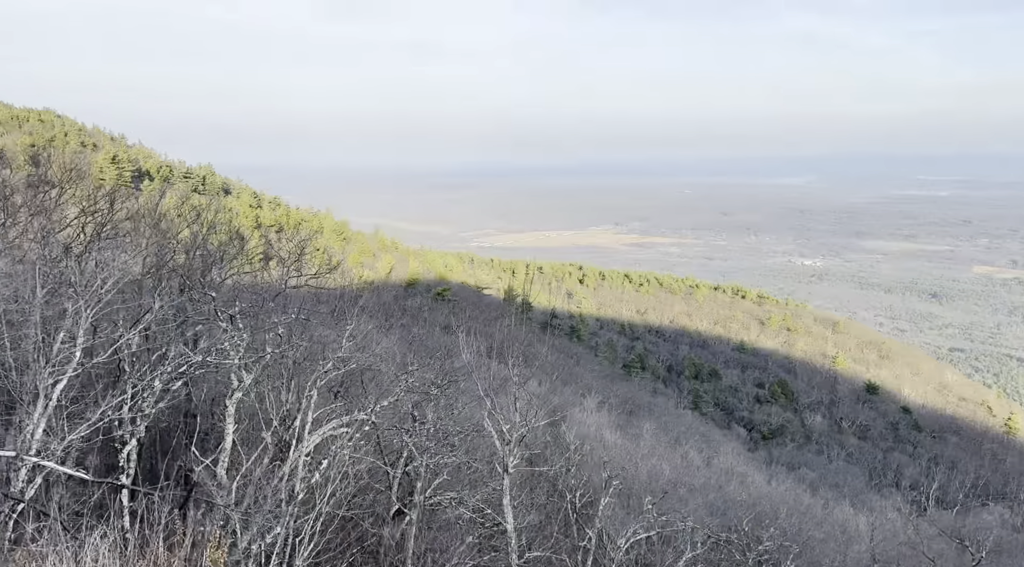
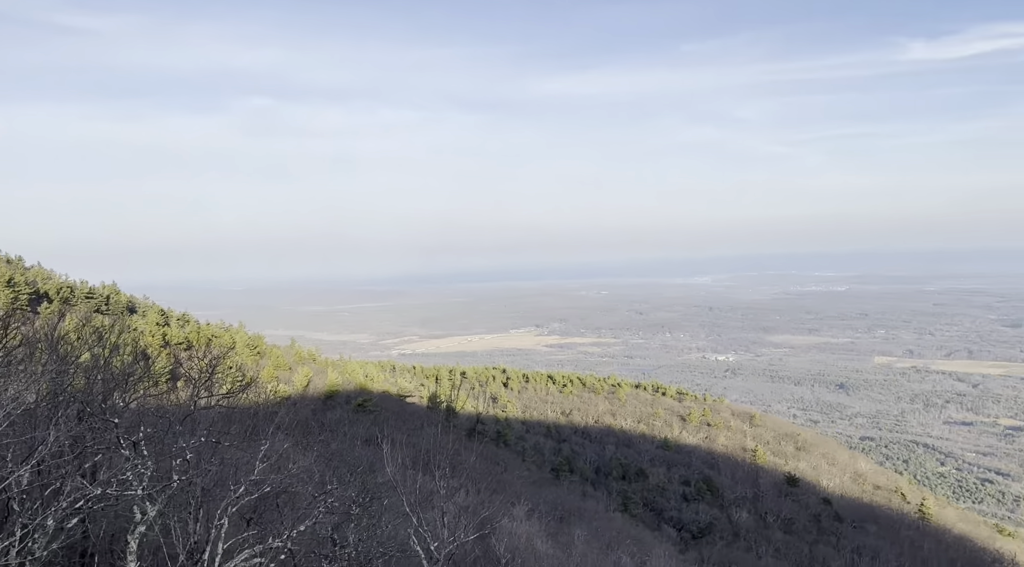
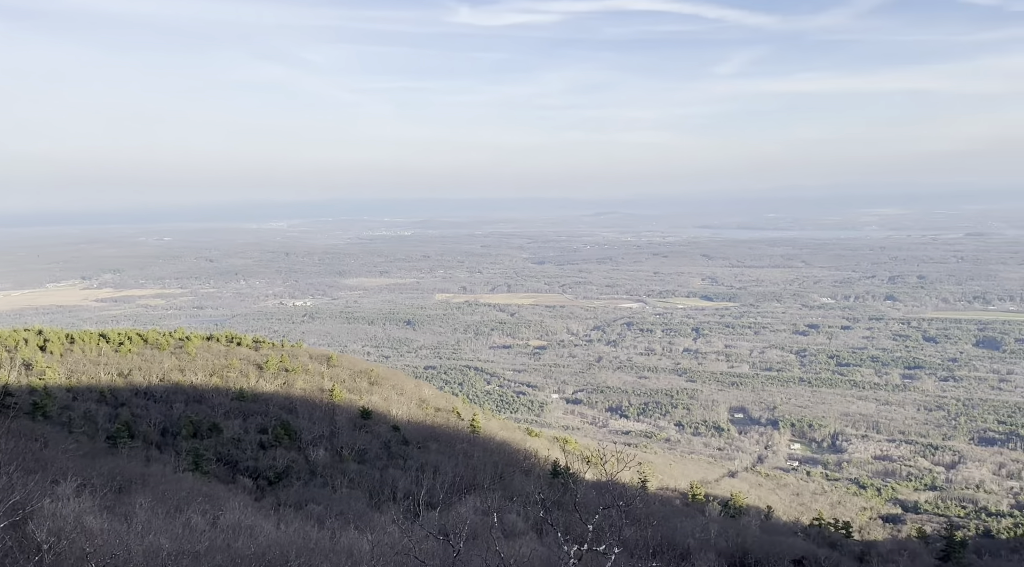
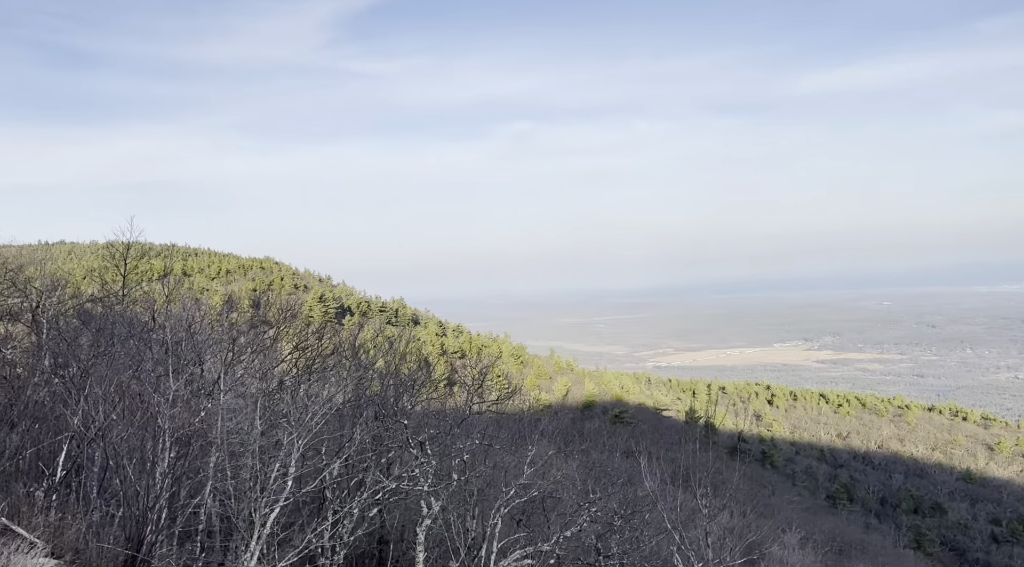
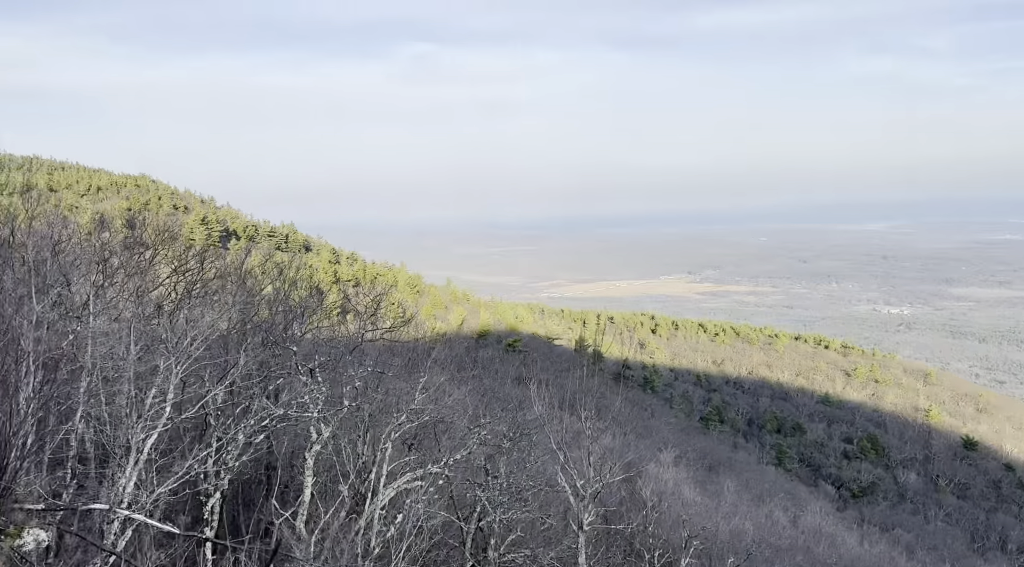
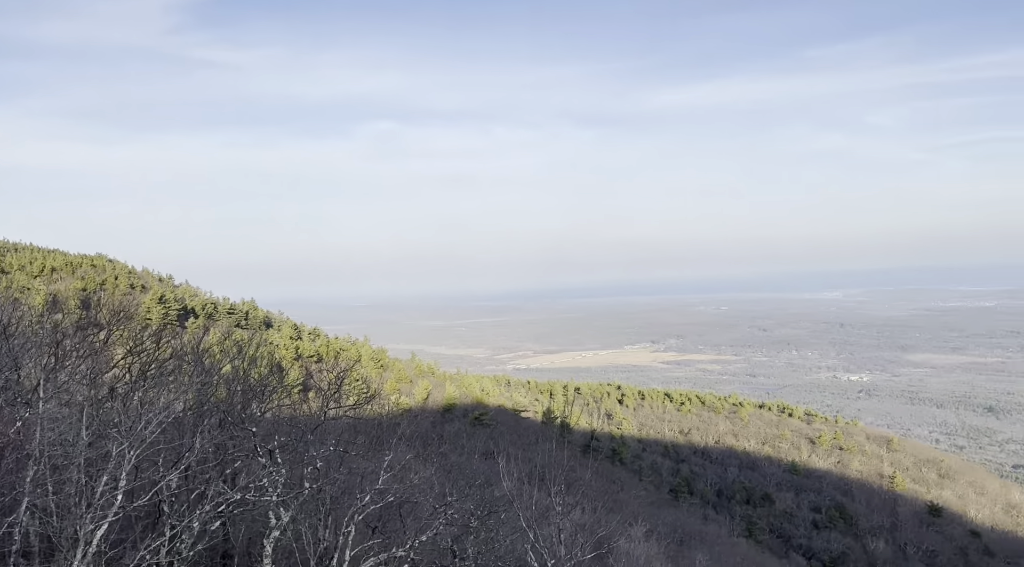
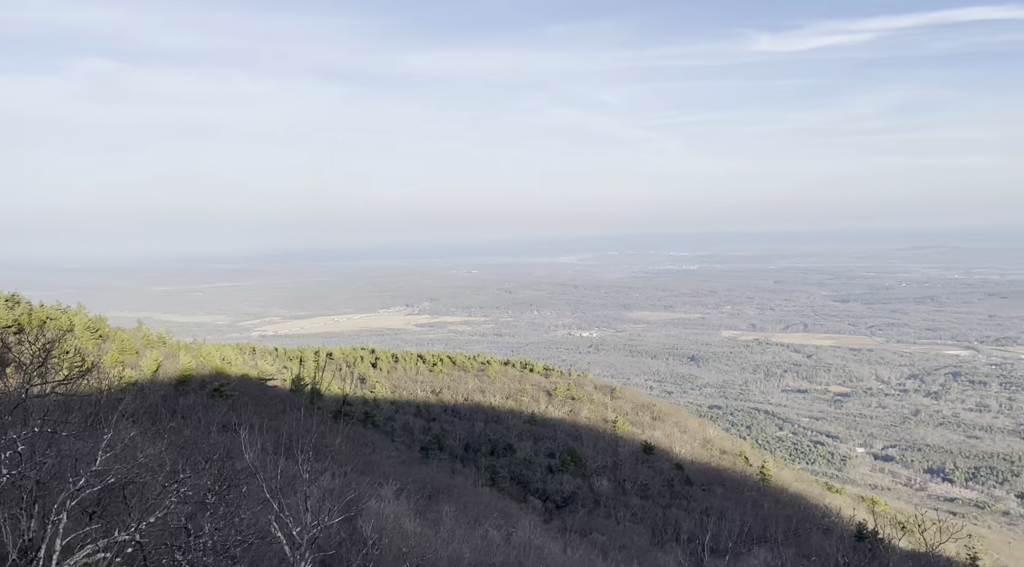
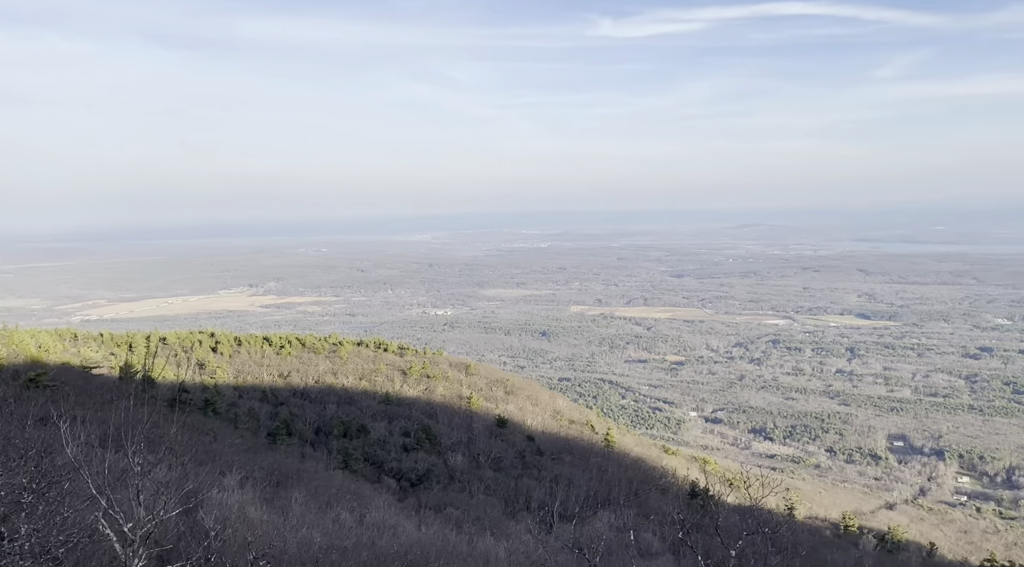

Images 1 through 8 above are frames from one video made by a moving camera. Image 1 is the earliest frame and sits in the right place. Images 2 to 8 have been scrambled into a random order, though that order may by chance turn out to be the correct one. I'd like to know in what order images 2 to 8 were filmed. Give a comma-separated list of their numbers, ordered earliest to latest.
5, 4, 6, 2, 7, 8, 3
